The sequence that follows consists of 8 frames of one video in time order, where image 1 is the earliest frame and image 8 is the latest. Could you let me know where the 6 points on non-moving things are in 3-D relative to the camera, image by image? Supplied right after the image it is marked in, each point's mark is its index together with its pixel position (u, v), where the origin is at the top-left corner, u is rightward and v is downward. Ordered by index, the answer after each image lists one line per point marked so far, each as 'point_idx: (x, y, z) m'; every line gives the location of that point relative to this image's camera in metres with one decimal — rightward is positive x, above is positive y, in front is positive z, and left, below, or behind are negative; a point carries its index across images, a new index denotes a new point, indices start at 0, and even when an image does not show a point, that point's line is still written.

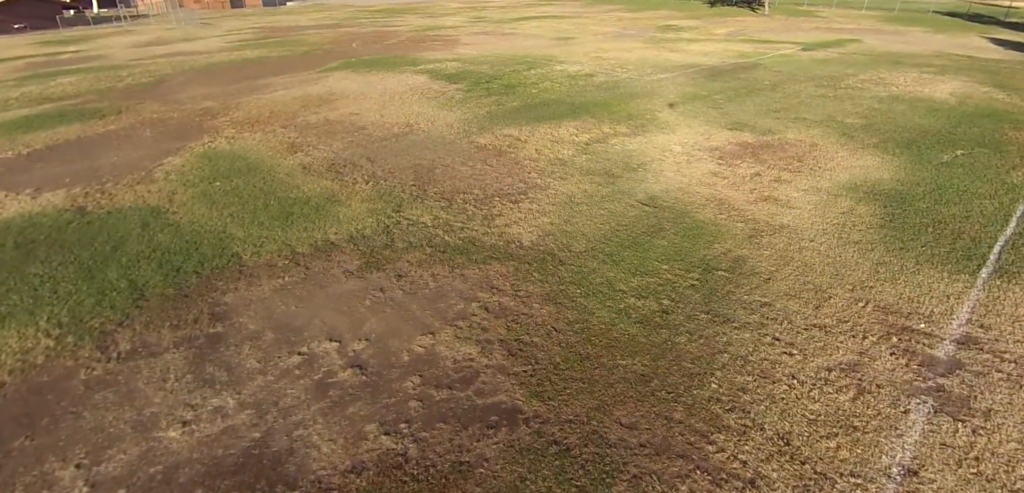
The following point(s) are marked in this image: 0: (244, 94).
0: (-7.7, +4.4, +13.6) m
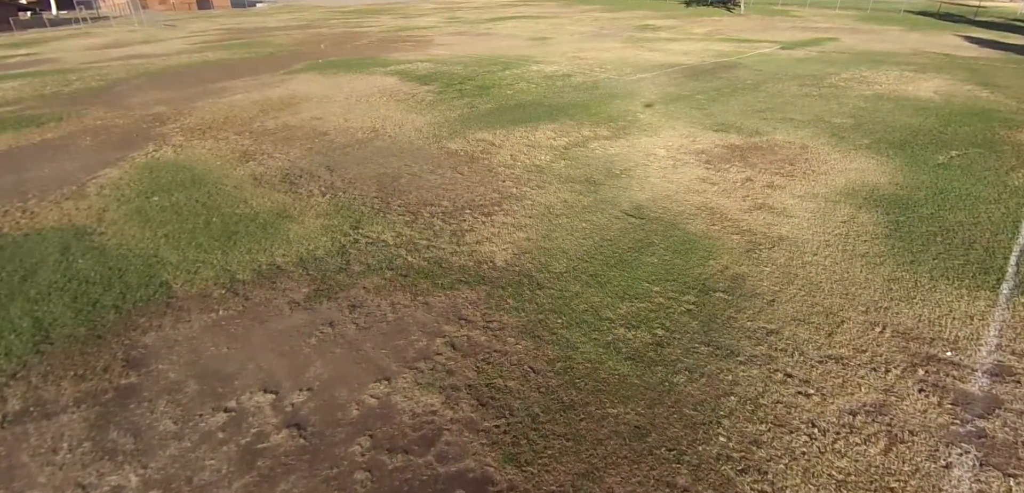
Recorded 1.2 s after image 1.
0: (-8.4, +4.0, +12.7) m
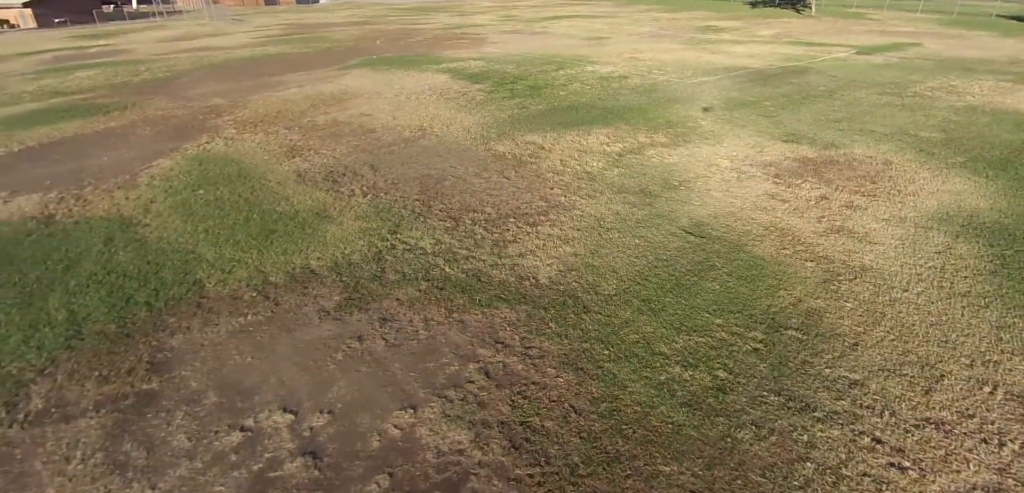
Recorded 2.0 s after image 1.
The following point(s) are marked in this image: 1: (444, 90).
0: (-7.0, +4.2, +13.0) m
1: (-1.9, +4.5, +13.5) m
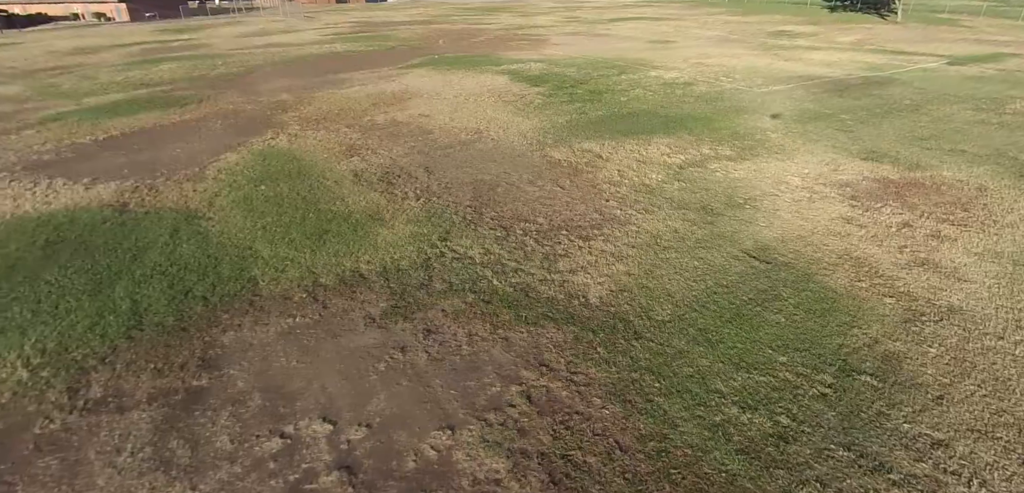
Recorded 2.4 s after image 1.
0: (-5.4, +4.5, +13.4) m
1: (-0.3, +4.4, +13.5) m
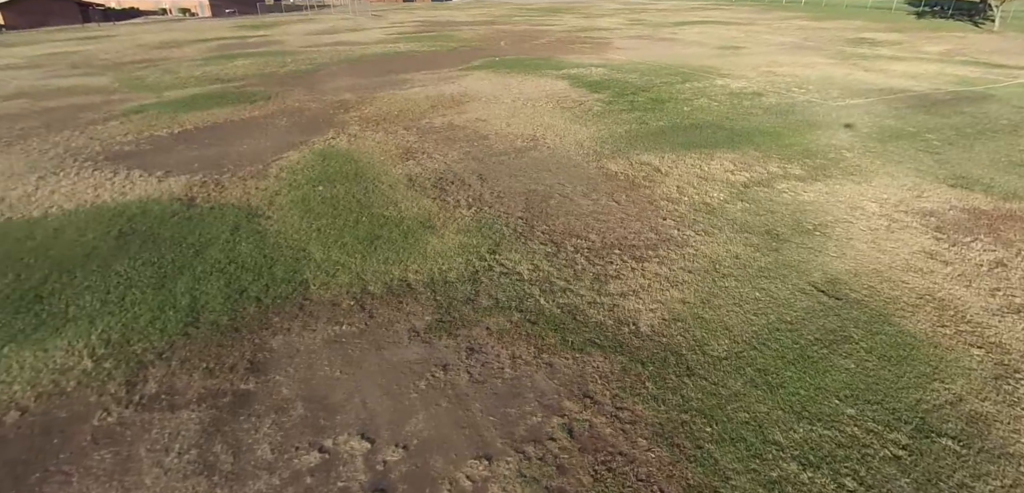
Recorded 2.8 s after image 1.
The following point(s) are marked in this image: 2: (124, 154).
0: (-3.7, +4.6, +13.7) m
1: (+1.3, +4.2, +13.3) m
2: (-6.6, +1.5, +8.0) m
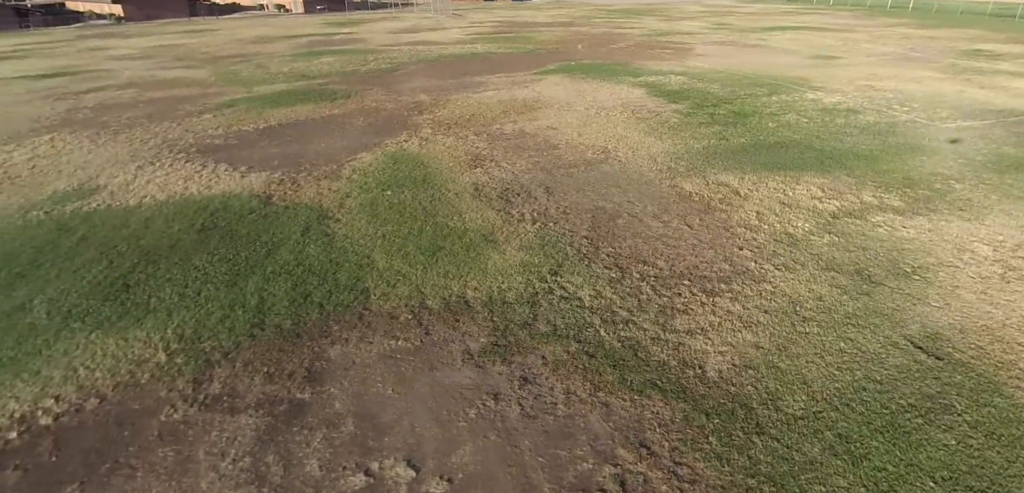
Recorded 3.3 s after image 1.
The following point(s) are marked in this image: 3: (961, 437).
0: (-1.6, +4.6, +13.9) m
1: (+3.3, +3.8, +12.8) m
2: (-5.4, +1.8, +8.5) m
3: (+3.5, -1.5, +3.7) m
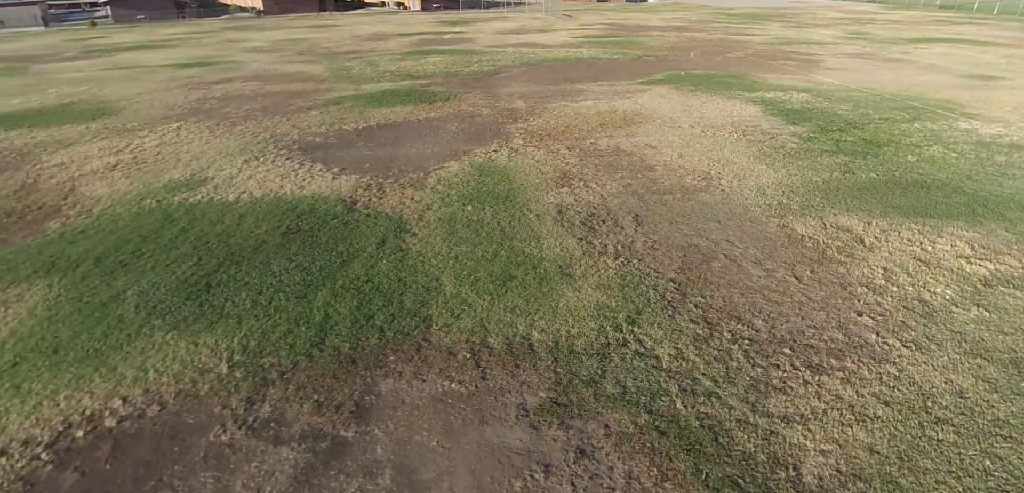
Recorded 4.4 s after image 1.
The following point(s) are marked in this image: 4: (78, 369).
0: (+1.1, +4.2, +13.5) m
1: (+5.7, +2.9, +11.7) m
2: (-3.7, +1.9, +8.9) m
3: (+3.8, -2.3, +2.7) m
4: (-3.4, -1.0, +3.7) m
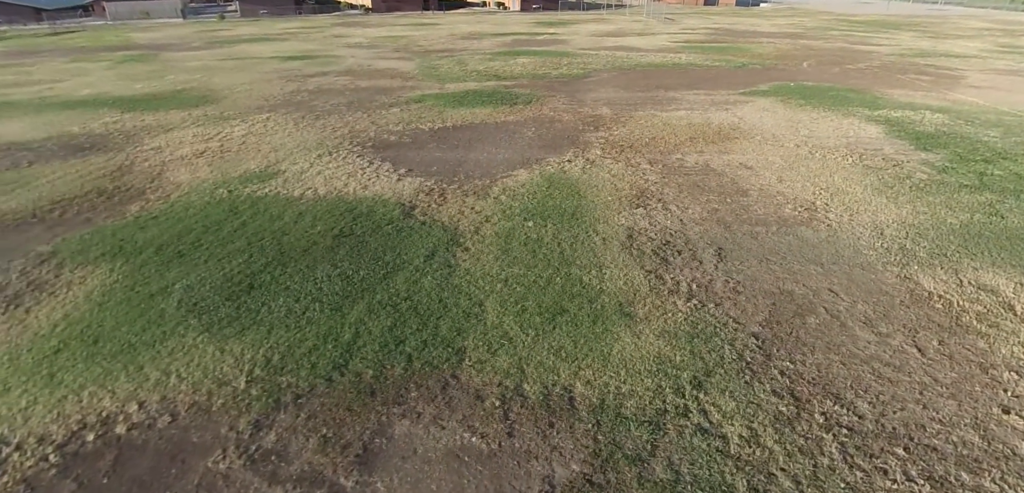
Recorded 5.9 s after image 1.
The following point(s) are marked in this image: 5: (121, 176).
0: (+3.4, +3.7, +12.6) m
1: (+7.4, +1.9, +10.1) m
2: (-2.4, +1.9, +8.9) m
3: (+3.6, -3.0, +1.5) m
4: (-3.1, -0.9, +3.7) m
5: (-5.7, +1.0, +6.8) m
